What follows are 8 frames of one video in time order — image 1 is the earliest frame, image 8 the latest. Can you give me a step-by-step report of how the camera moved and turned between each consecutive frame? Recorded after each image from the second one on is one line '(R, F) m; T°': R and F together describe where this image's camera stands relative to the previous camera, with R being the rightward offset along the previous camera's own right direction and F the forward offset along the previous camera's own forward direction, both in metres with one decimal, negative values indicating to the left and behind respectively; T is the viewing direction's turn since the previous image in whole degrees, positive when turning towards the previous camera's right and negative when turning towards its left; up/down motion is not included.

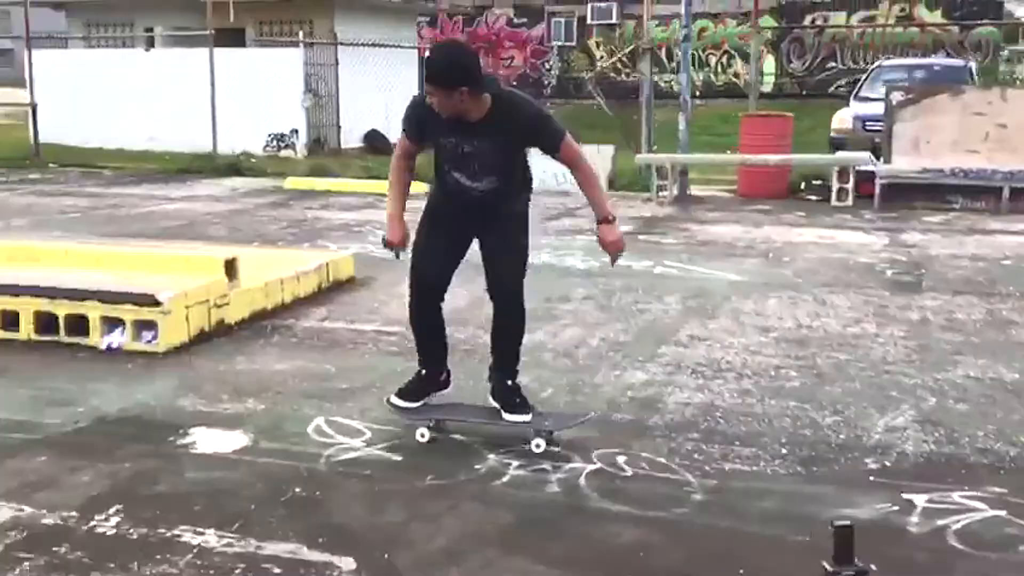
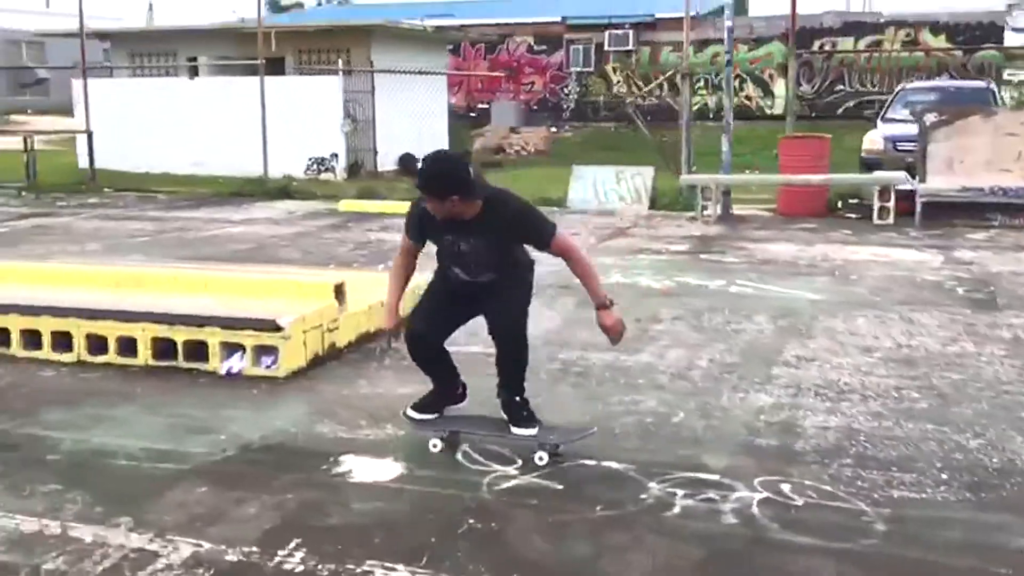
(-0.7, +0.2) m; -1°
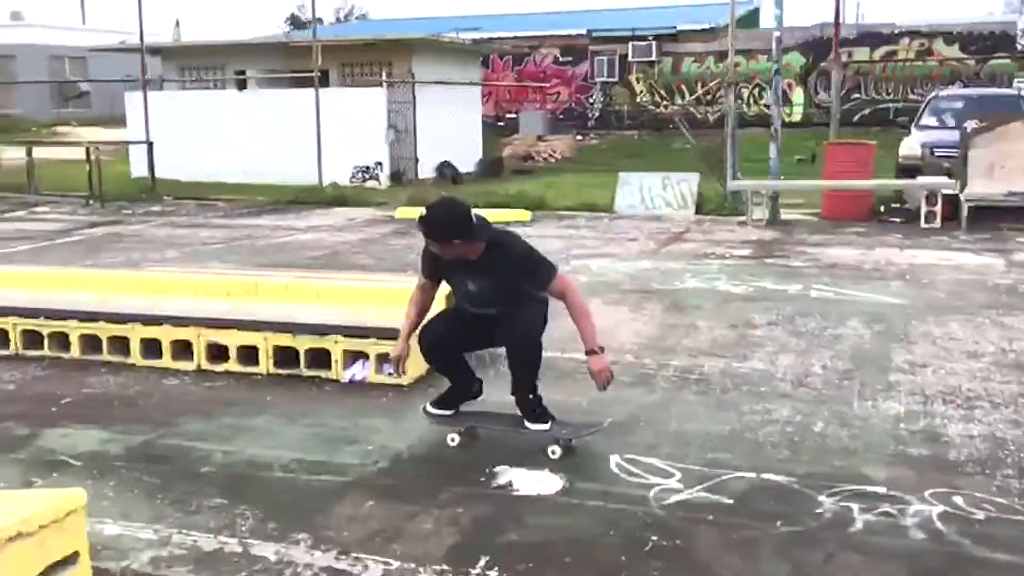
(-0.7, +0.1) m; -1°
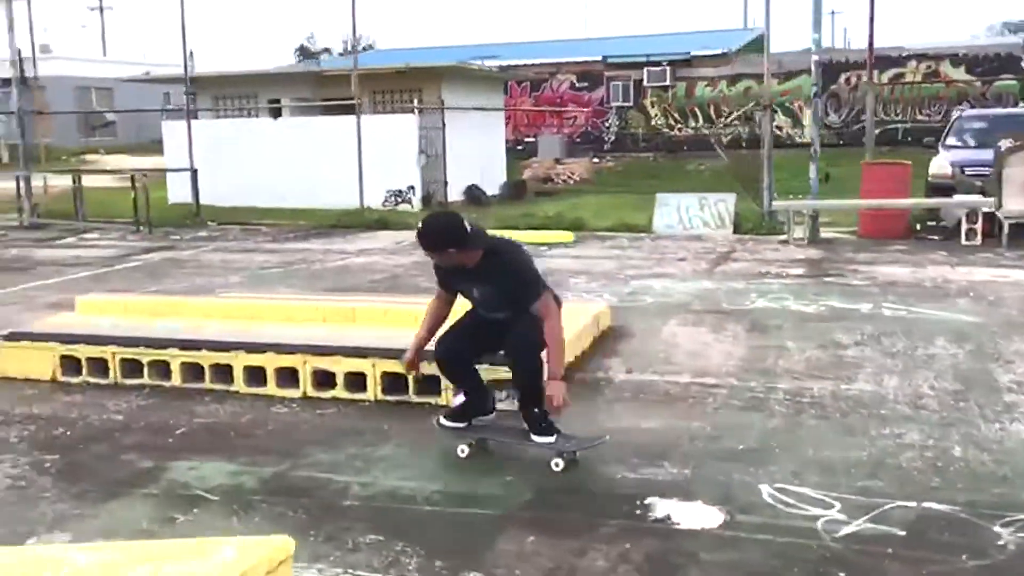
(-0.7, +0.1) m; 0°
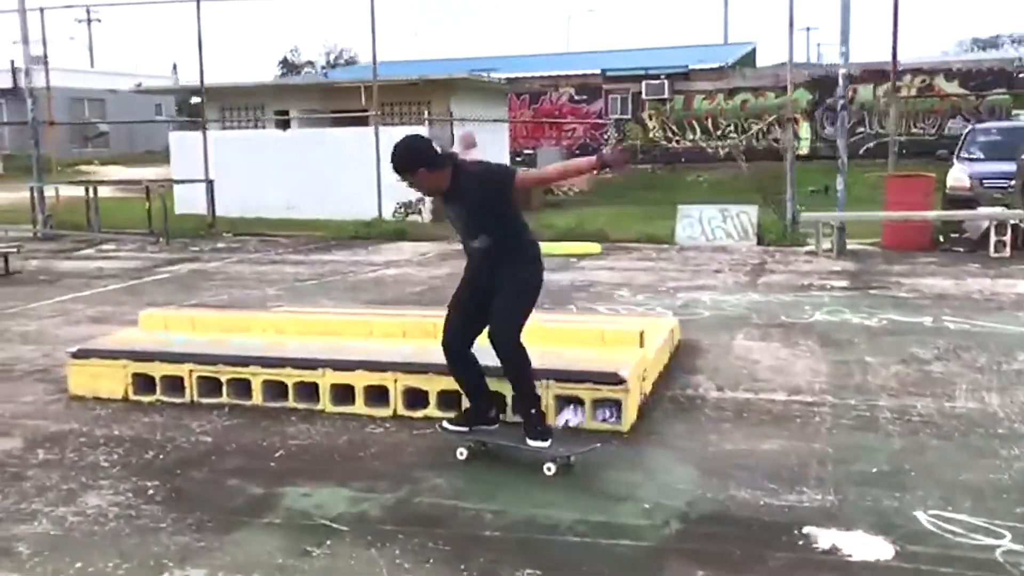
(-0.7, +0.2) m; +1°
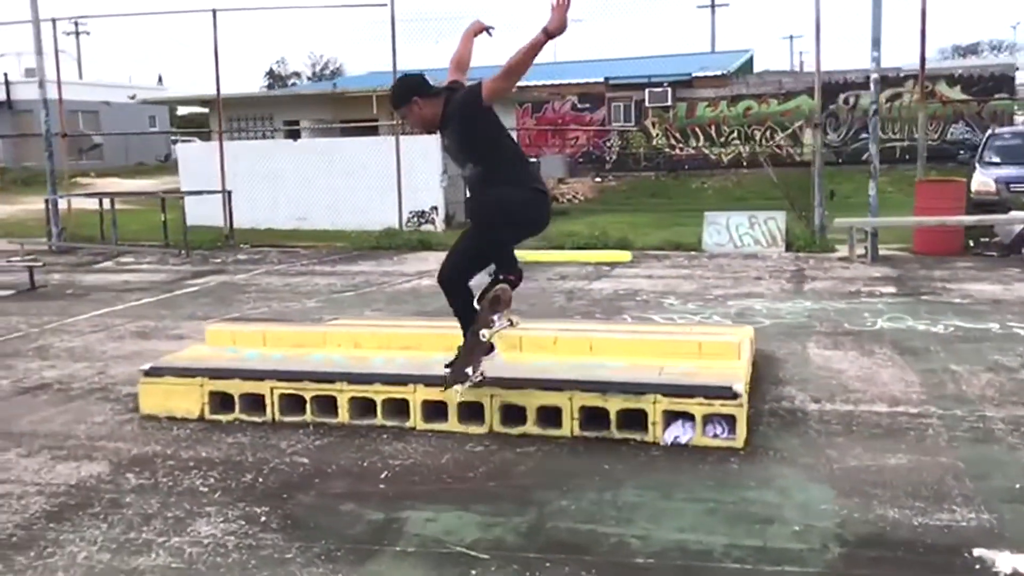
(-0.7, +0.2) m; 0°
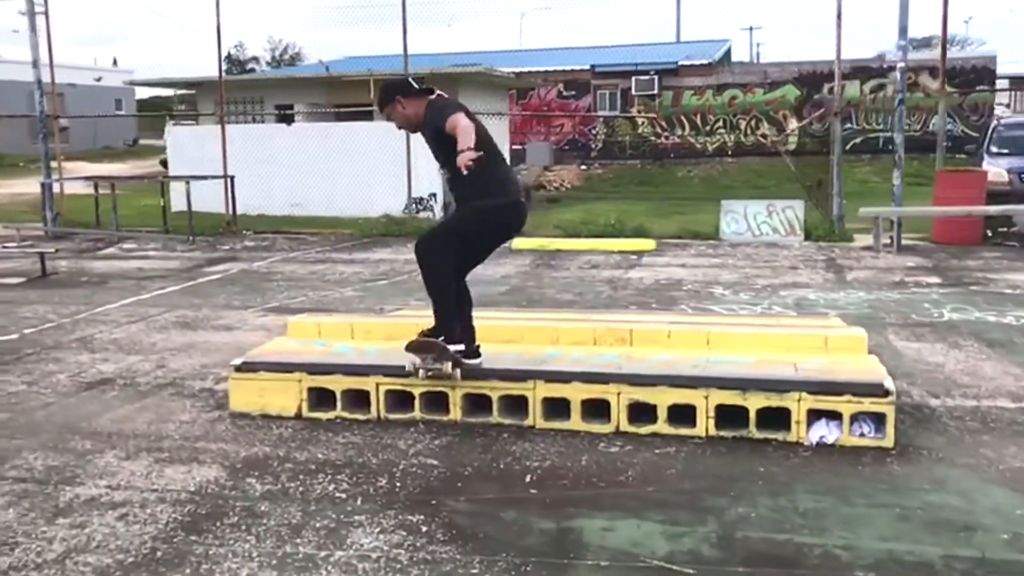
(-1.0, +0.3) m; +2°
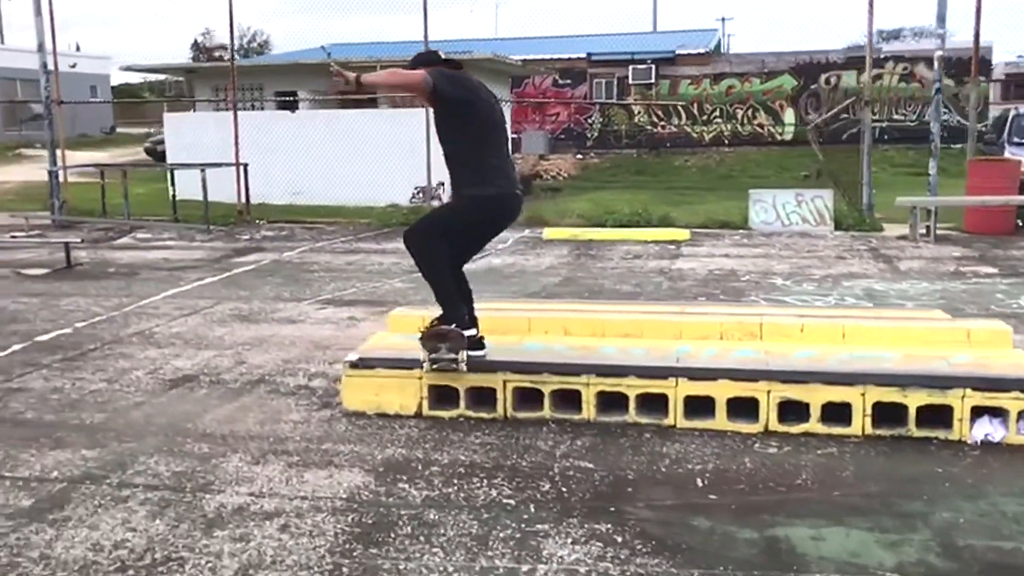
(-0.9, +0.3) m; +1°
